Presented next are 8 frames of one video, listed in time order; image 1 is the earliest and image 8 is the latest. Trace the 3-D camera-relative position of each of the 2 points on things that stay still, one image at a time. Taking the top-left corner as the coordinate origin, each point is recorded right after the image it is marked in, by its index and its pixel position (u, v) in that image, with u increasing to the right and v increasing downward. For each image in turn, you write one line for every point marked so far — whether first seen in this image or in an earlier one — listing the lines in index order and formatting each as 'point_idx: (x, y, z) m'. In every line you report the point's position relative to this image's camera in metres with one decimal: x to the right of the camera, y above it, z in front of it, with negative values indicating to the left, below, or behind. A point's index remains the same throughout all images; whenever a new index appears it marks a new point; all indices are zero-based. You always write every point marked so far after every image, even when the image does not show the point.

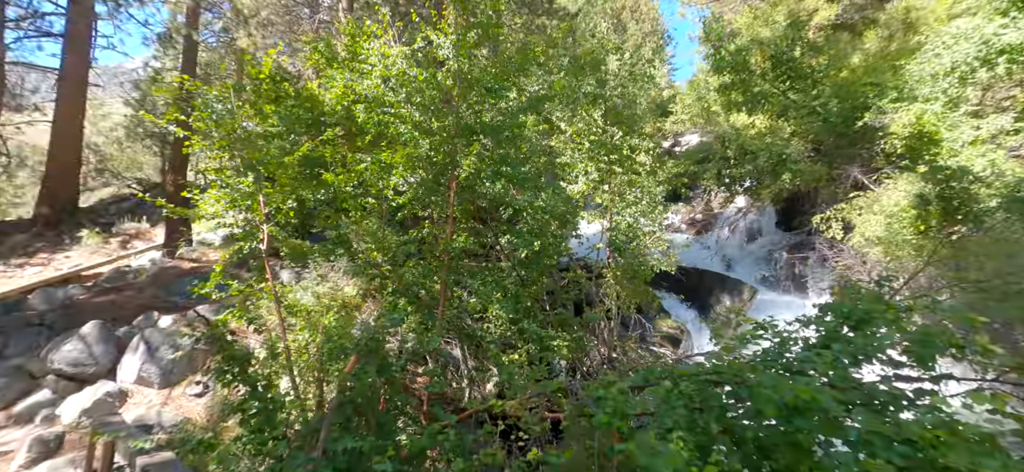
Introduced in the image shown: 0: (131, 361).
0: (-4.1, -1.4, +5.2) m
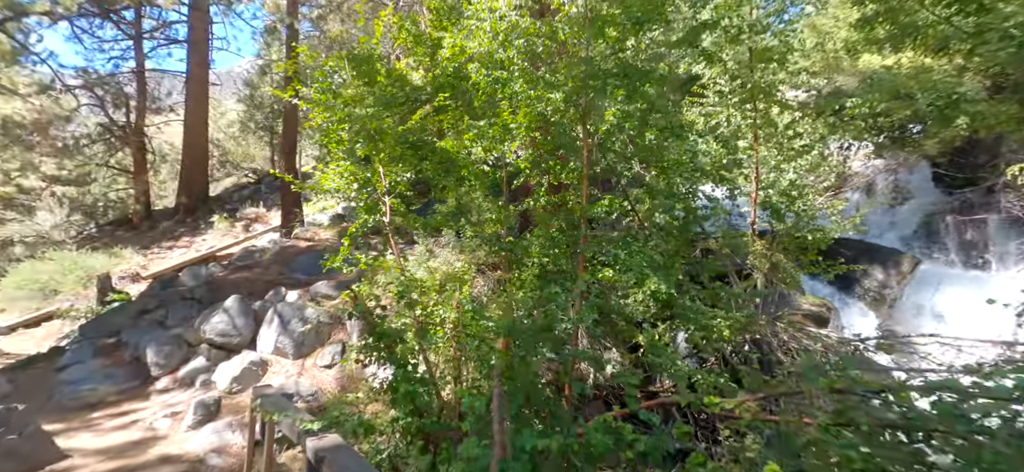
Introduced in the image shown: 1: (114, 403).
0: (-2.9, -1.1, +5.6) m
1: (-4.6, -2.0, +5.5) m
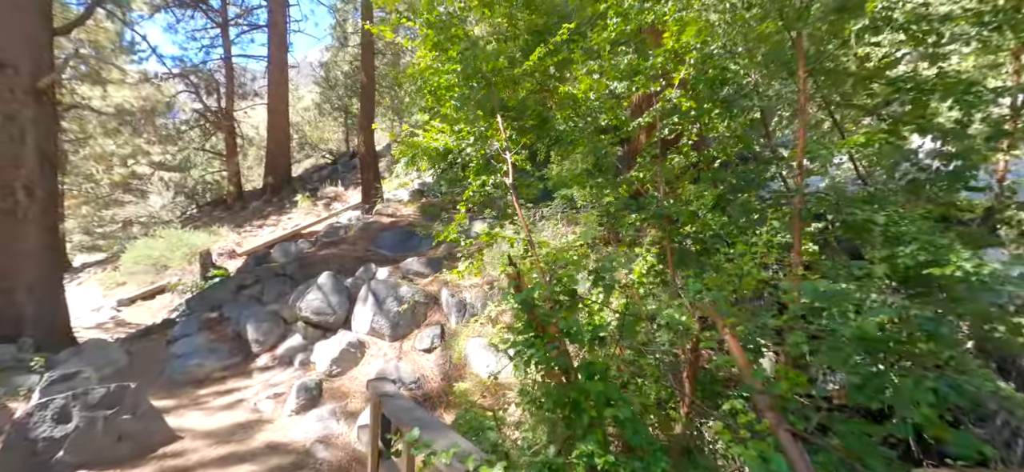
0: (-1.7, -0.8, +5.3) m
1: (-3.4, -1.7, +5.6) m
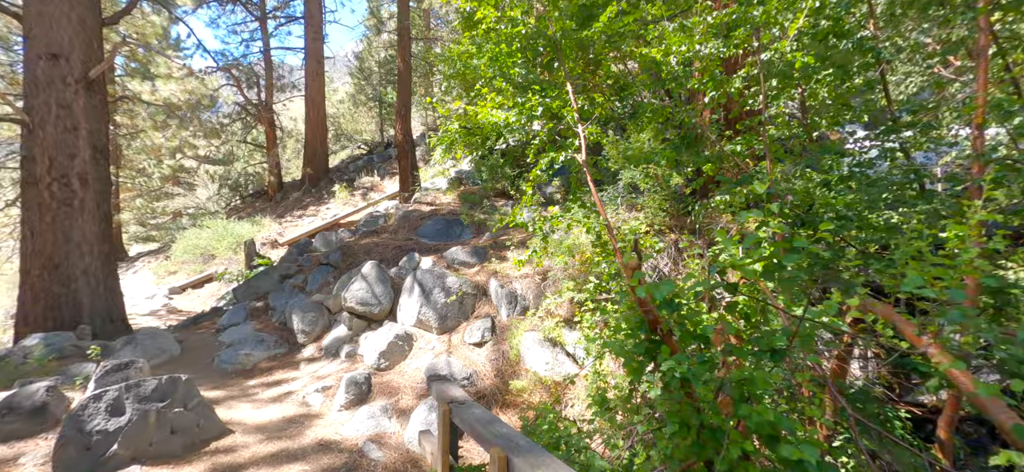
0: (-1.1, -0.7, +5.1) m
1: (-2.8, -1.6, +5.5) m
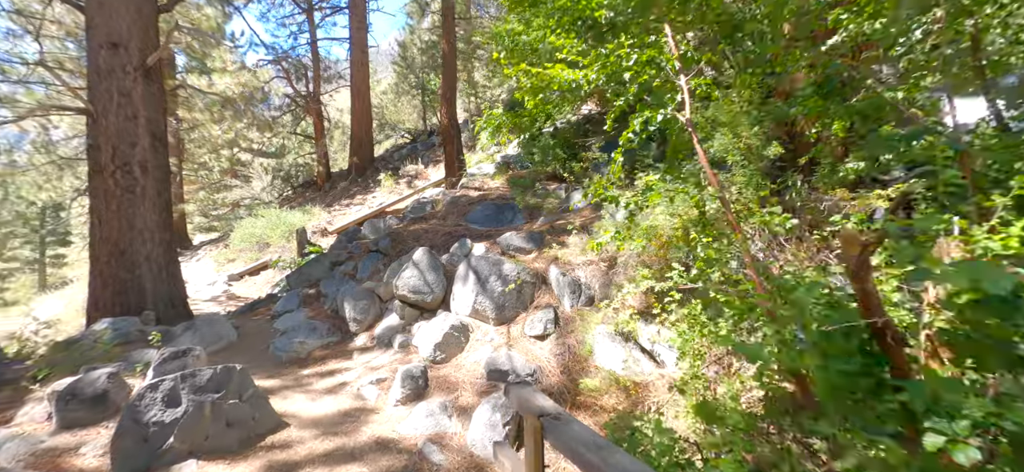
0: (-0.5, -0.5, +4.9) m
1: (-2.2, -1.4, +5.4) m
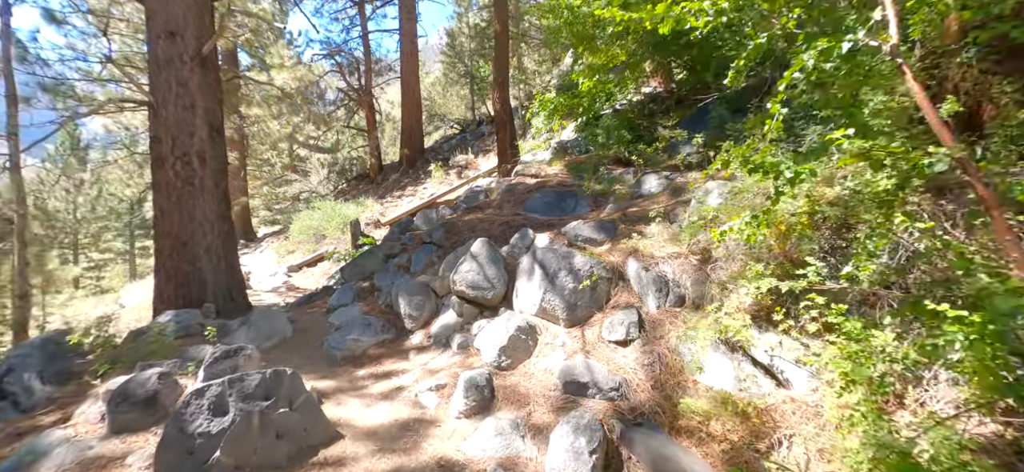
0: (+0.2, -0.5, +4.3) m
1: (-1.4, -1.3, +5.1) m
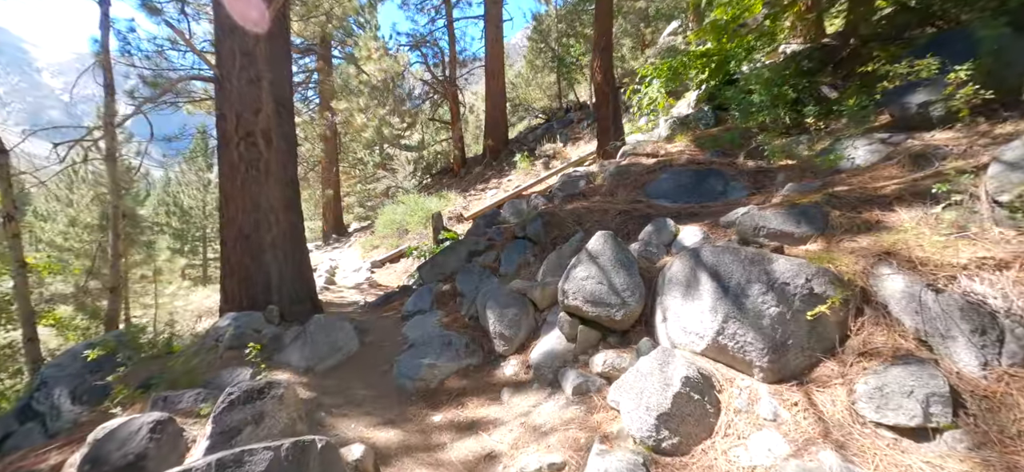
0: (+1.0, -0.4, +2.7) m
1: (-0.4, -1.2, +3.7) m
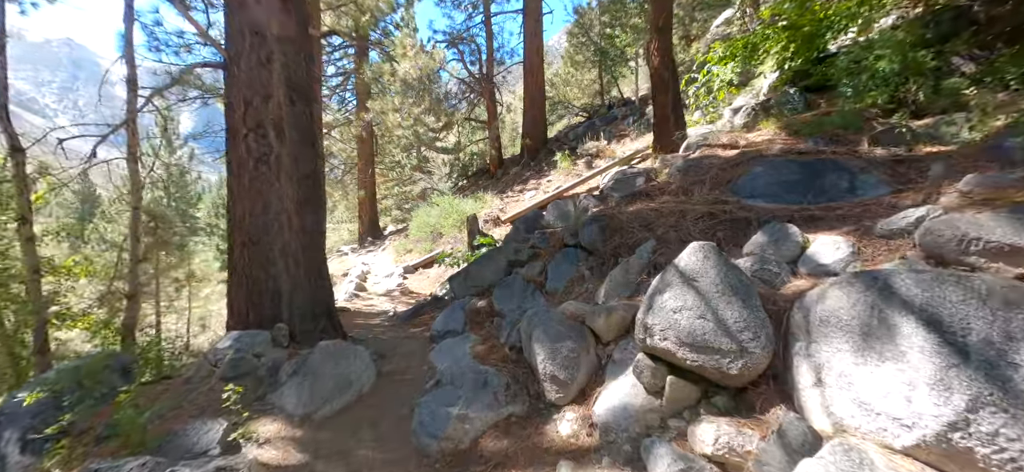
0: (+1.3, -0.5, +1.7) m
1: (-0.1, -1.3, +2.7) m
